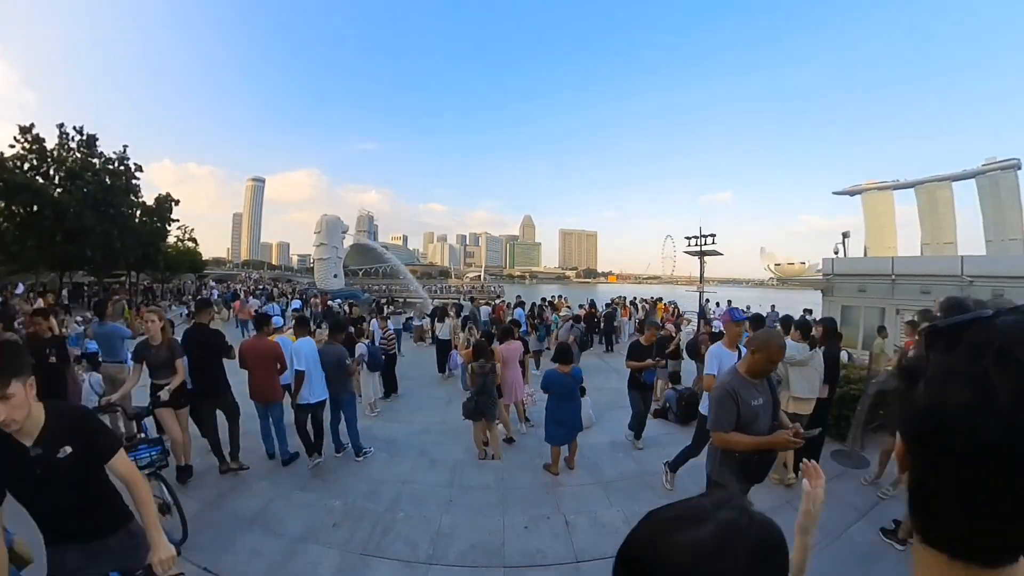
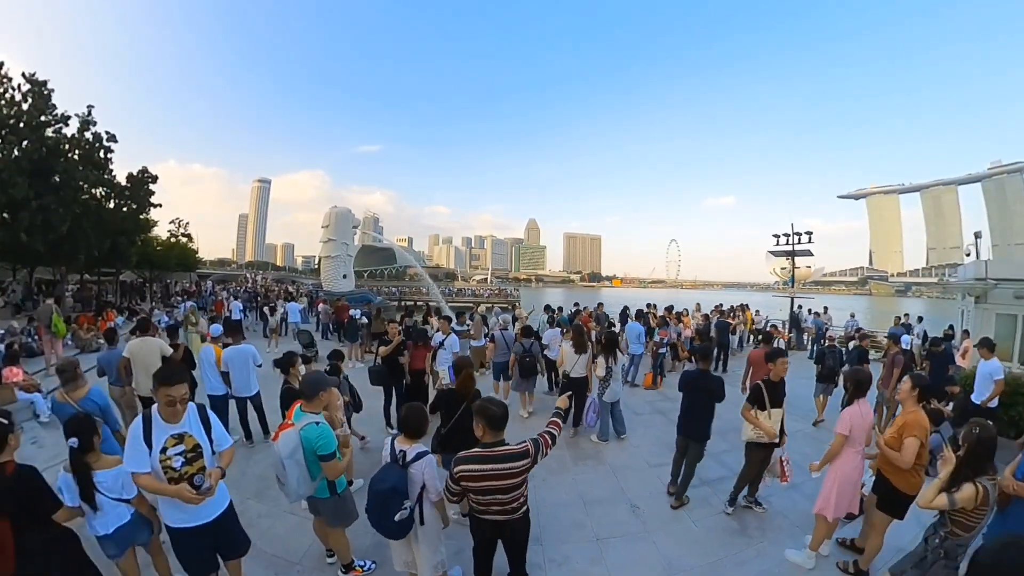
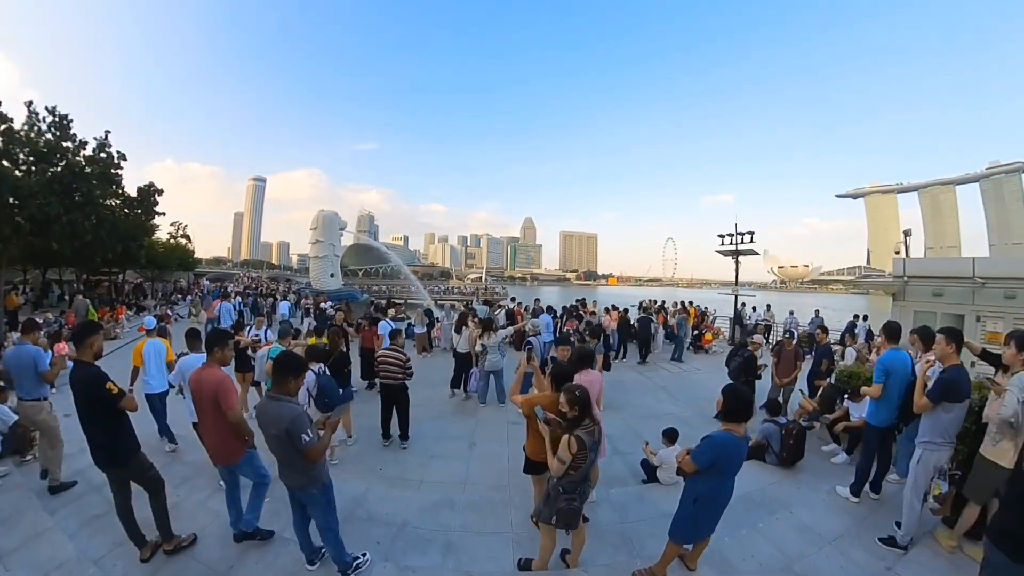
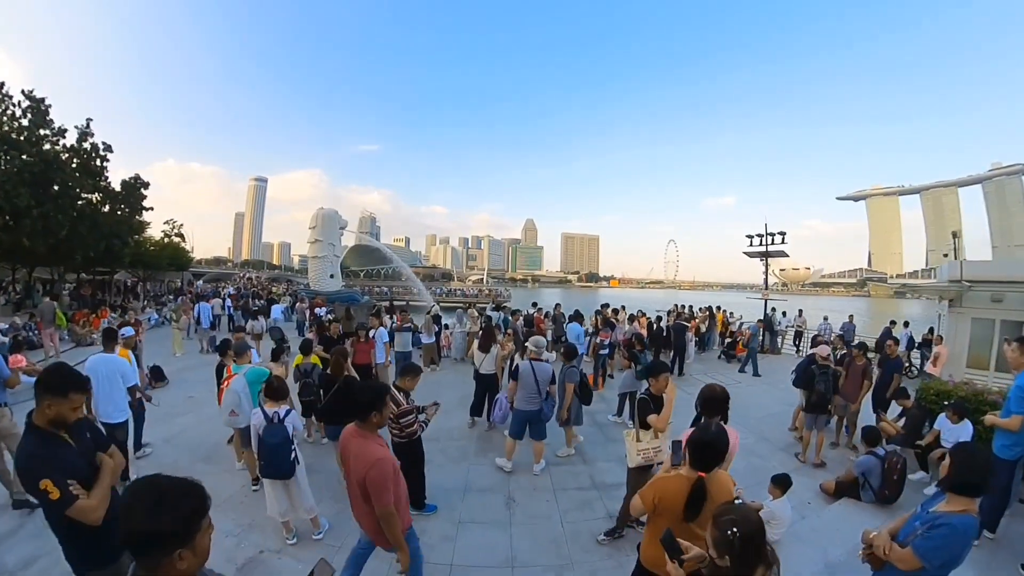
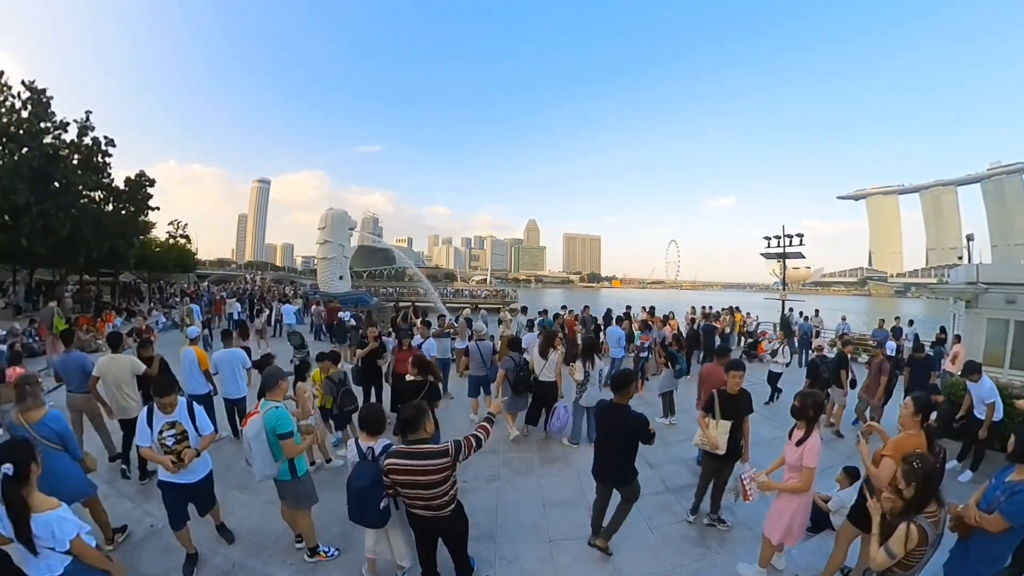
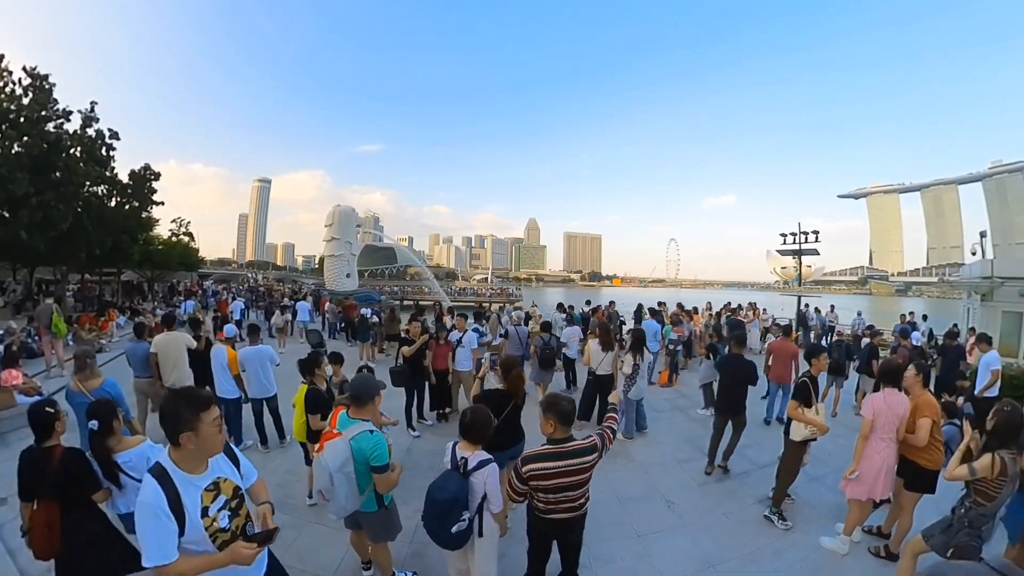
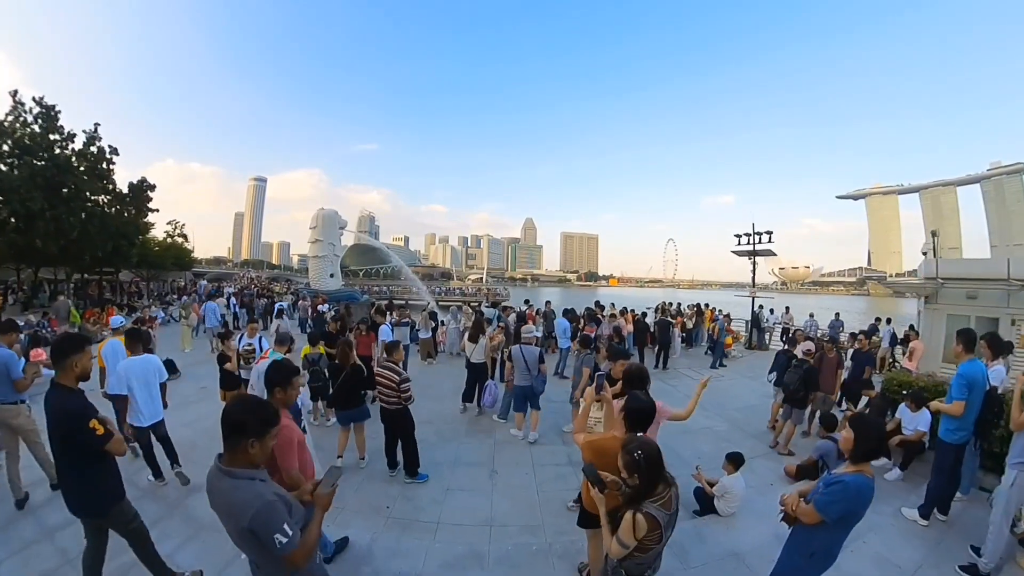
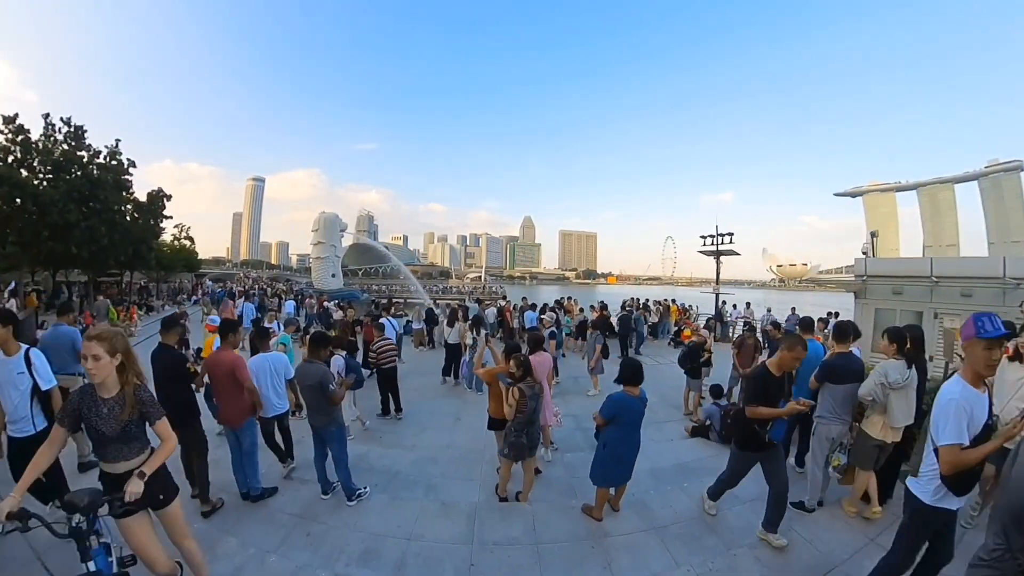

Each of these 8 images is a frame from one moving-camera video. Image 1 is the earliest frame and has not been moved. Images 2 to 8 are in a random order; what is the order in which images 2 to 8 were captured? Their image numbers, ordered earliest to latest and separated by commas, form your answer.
8, 3, 7, 4, 5, 2, 6
